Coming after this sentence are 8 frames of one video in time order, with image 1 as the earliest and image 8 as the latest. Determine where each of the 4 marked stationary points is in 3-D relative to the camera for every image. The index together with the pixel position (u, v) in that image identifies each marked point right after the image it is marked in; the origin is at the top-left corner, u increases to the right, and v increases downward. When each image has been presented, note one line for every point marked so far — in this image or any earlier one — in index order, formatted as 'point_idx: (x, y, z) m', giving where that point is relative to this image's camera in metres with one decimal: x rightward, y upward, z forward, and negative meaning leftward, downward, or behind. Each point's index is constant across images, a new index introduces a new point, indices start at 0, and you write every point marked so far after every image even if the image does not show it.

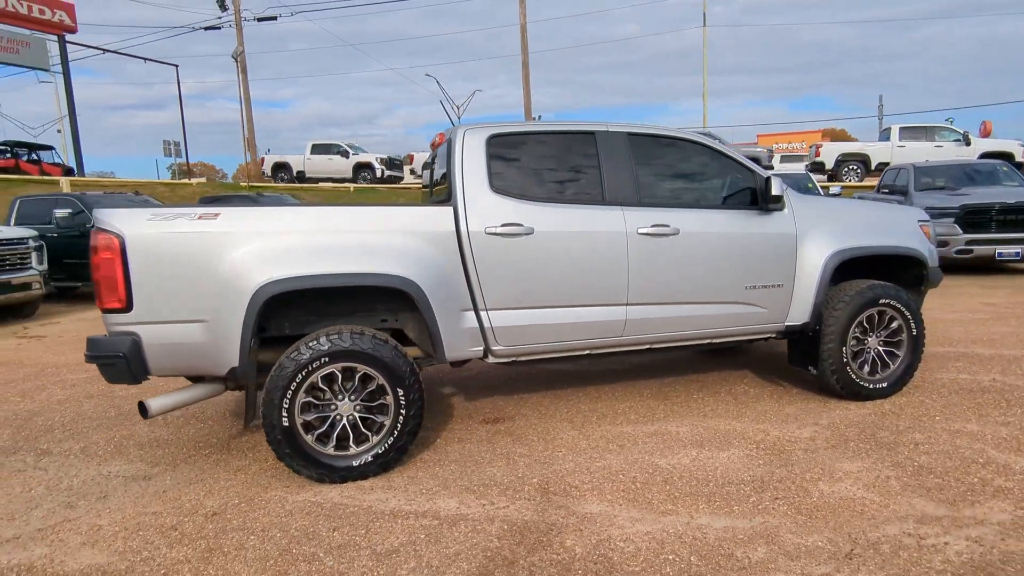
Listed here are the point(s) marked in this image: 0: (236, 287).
0: (-1.5, 0.0, +3.3) m
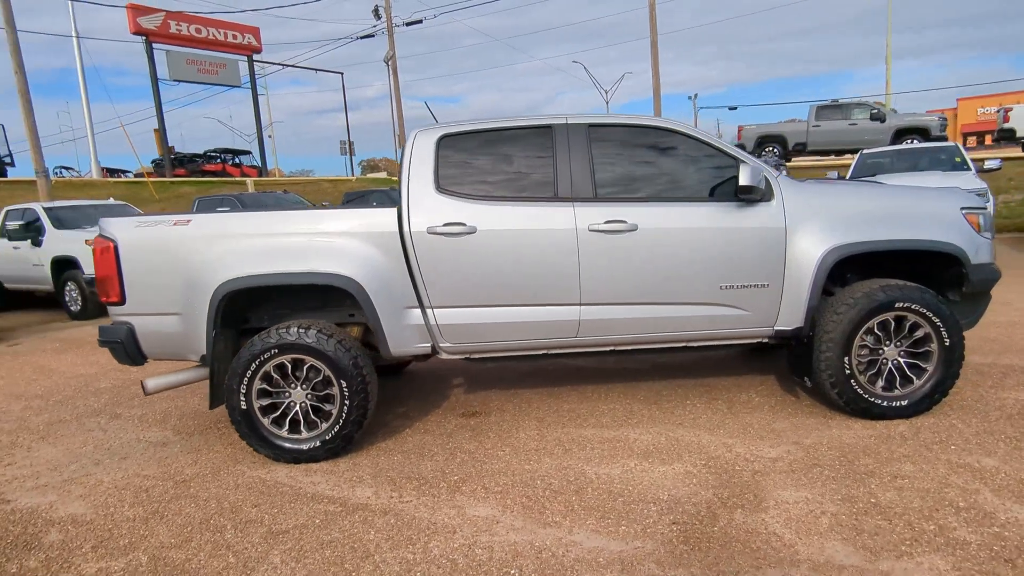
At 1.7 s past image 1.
0: (-2.0, 0.0, +3.8) m
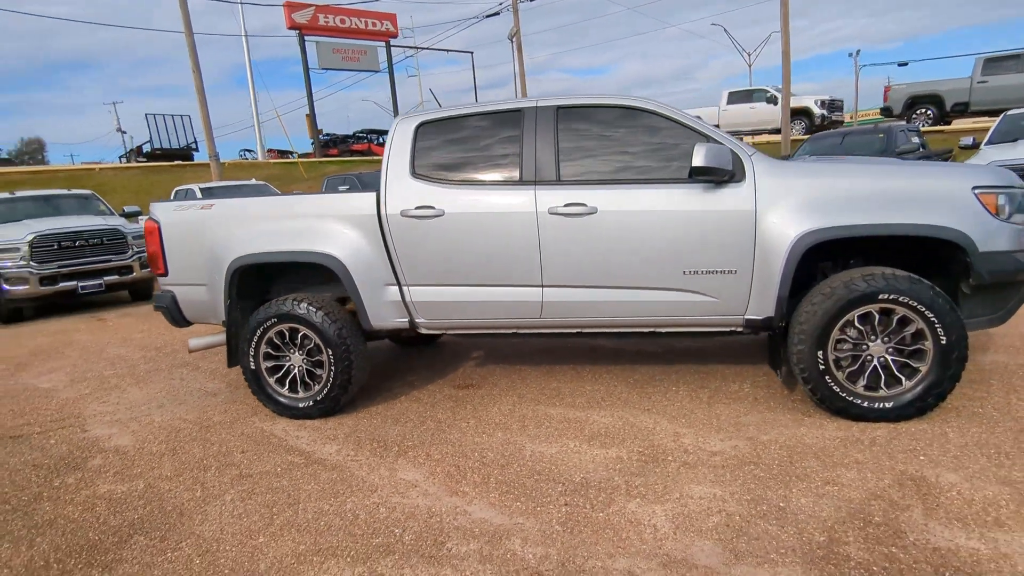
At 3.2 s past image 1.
0: (-2.1, +0.2, +4.4) m
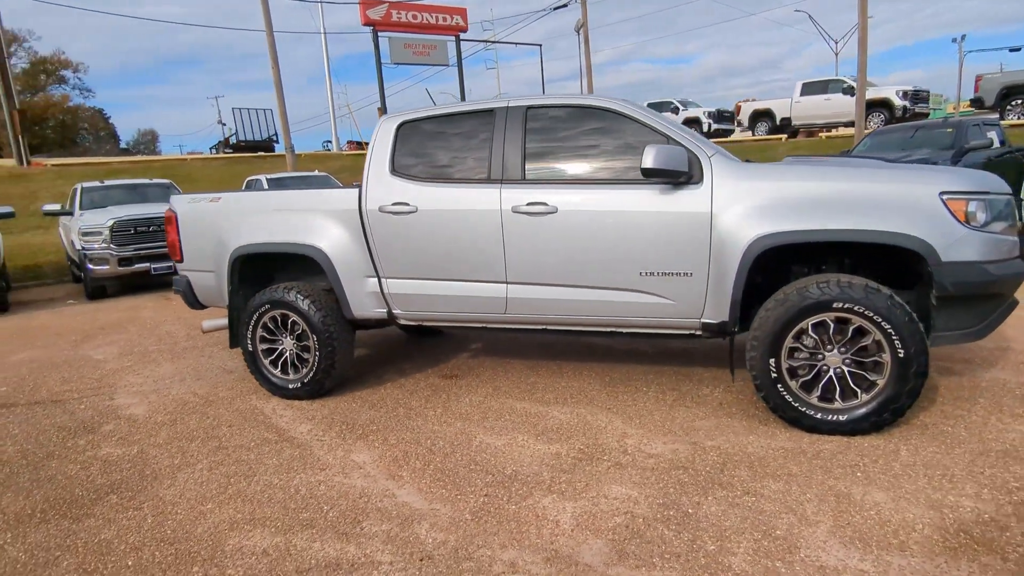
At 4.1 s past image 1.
0: (-2.3, +0.3, +4.8) m
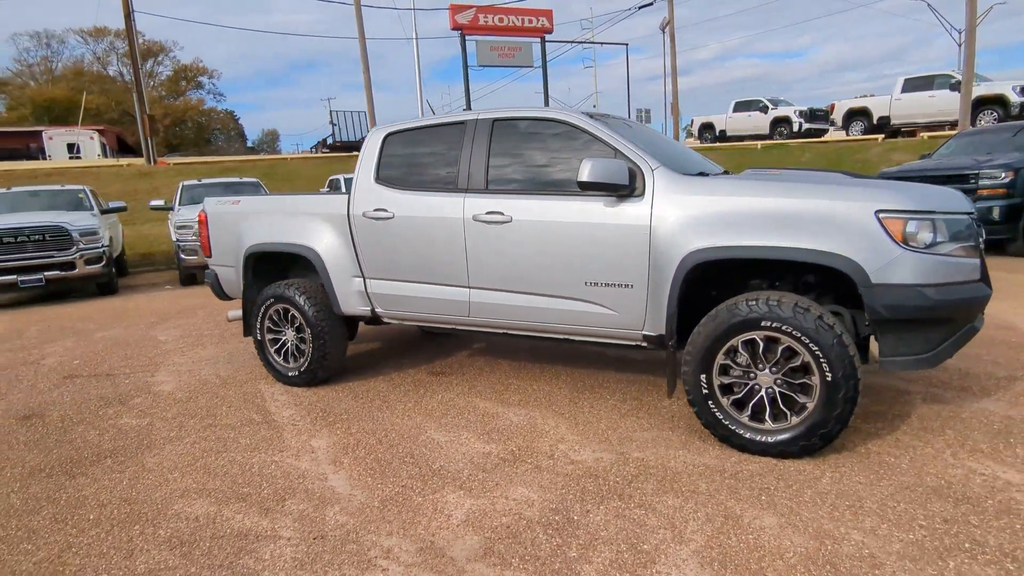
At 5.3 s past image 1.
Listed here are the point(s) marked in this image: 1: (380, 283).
0: (-2.4, +0.3, +5.3) m
1: (-1.0, 0.0, +4.6) m
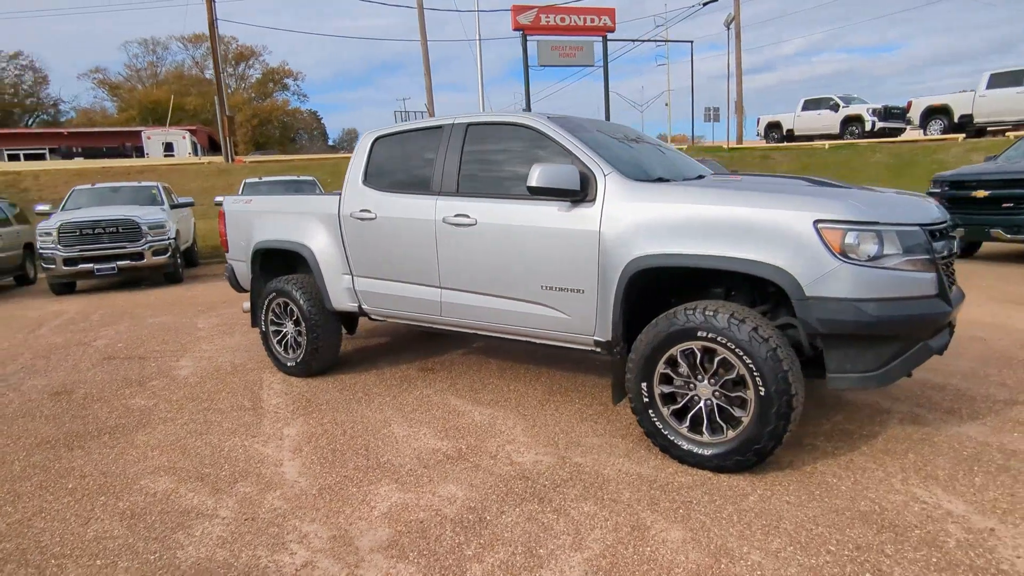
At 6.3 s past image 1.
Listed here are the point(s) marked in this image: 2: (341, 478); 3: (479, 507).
0: (-2.4, +0.4, +5.6) m
1: (-1.1, +0.1, +4.8) m
2: (-0.9, -1.0, +3.3) m
3: (-0.2, -1.1, +2.9) m
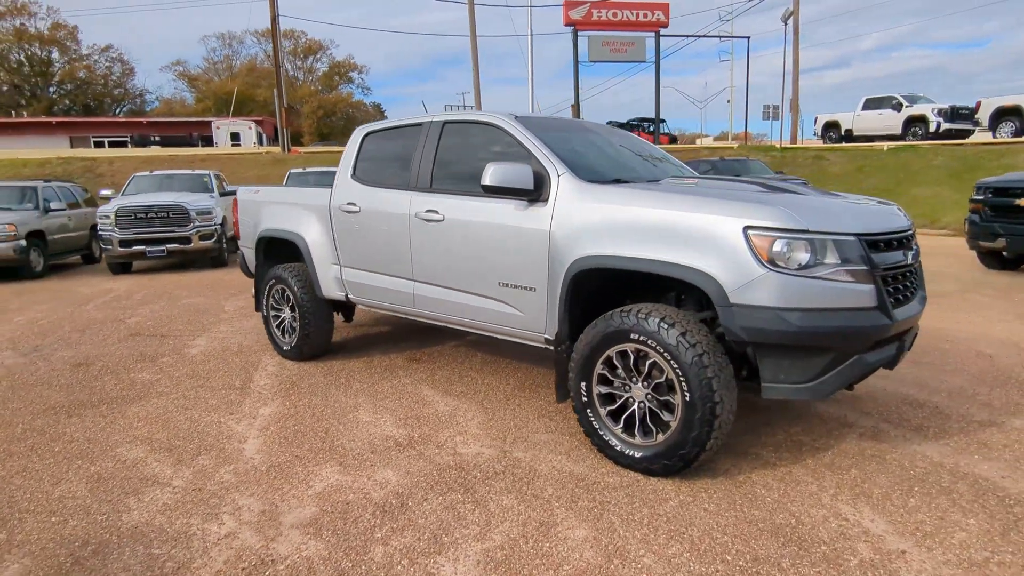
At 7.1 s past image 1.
0: (-2.5, +0.5, +5.9) m
1: (-1.3, +0.1, +4.9) m
2: (-1.3, -1.0, +3.5) m
3: (-0.5, -1.0, +3.0) m
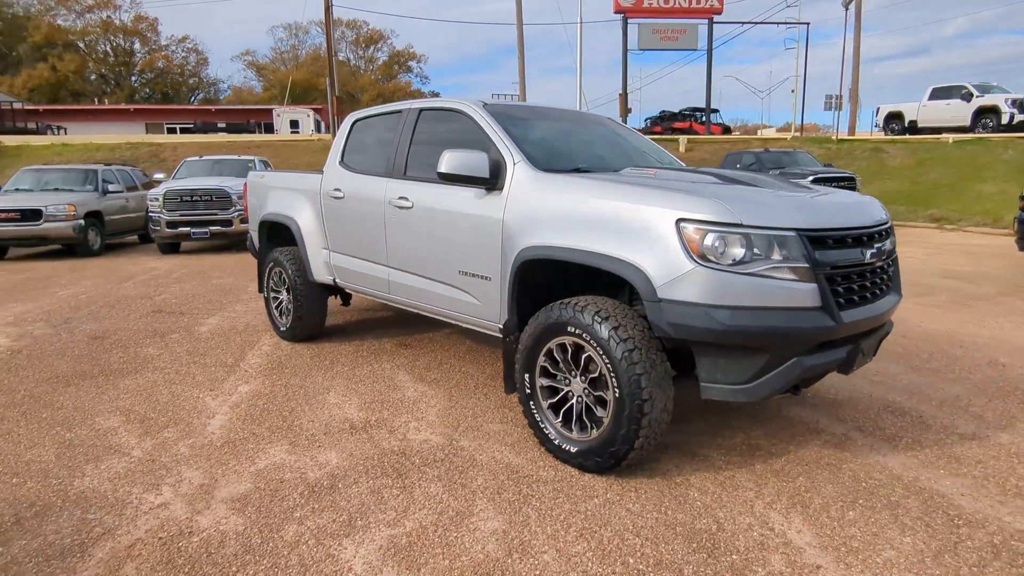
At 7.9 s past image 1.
0: (-2.5, +0.7, +6.1) m
1: (-1.4, +0.3, +5.0) m
2: (-1.5, -0.9, +3.6) m
3: (-0.9, -0.9, +3.1) m
